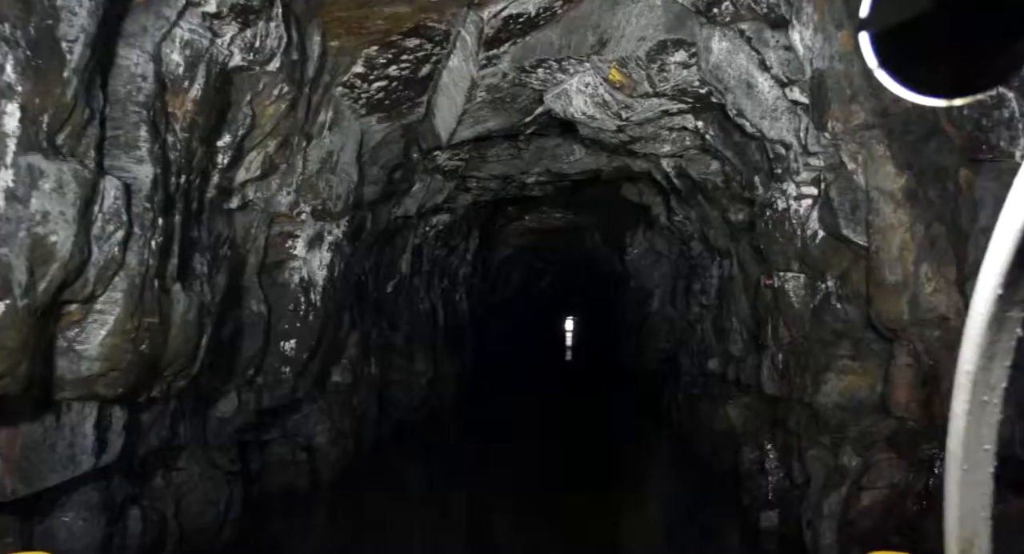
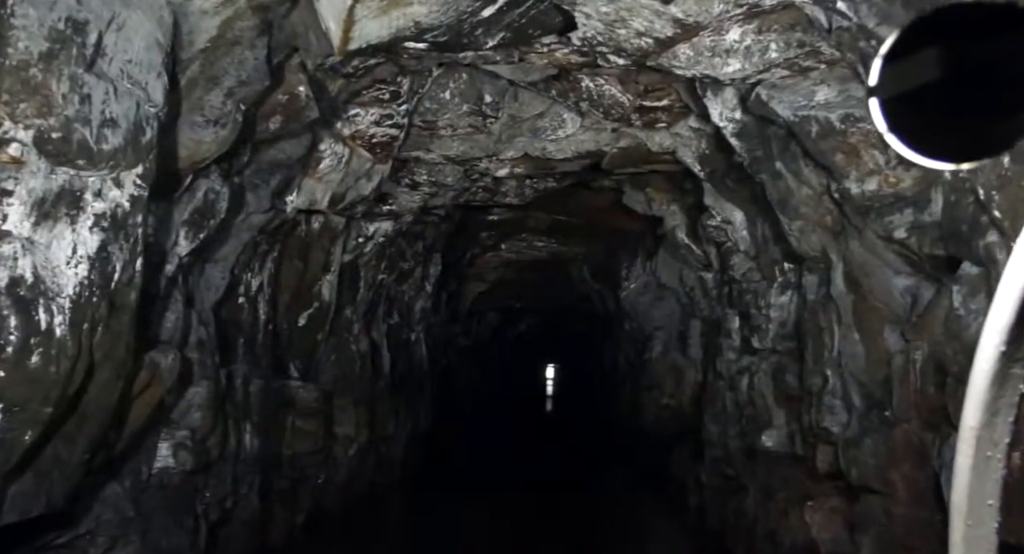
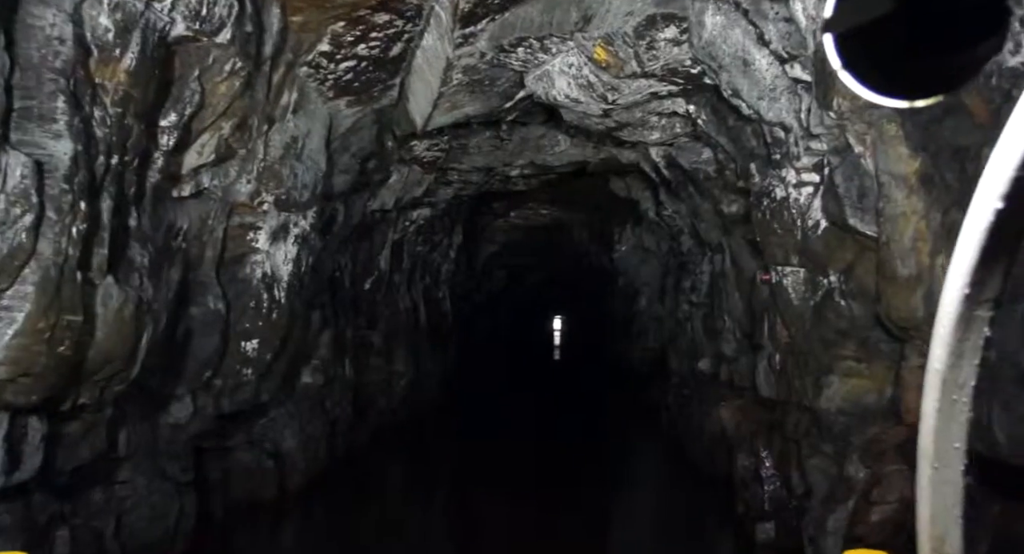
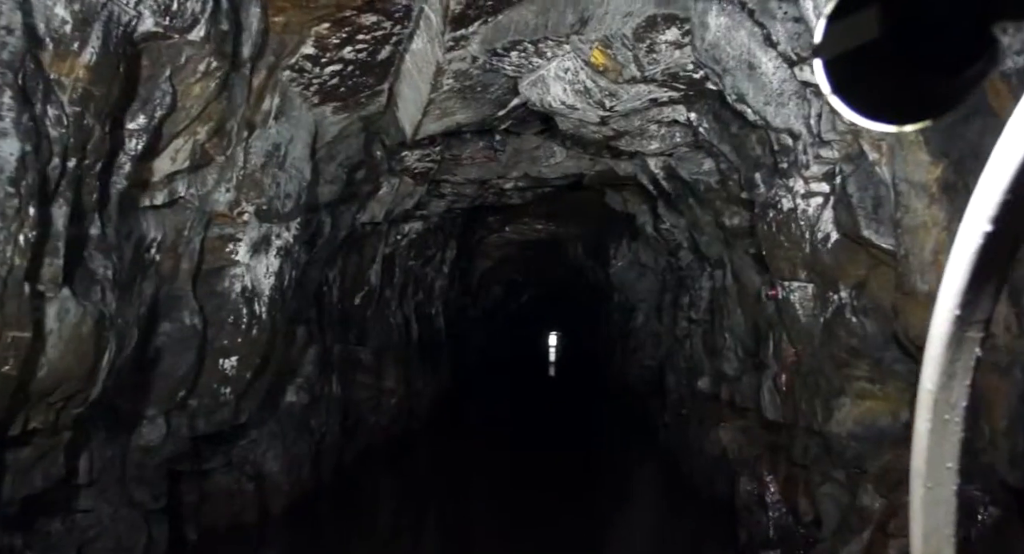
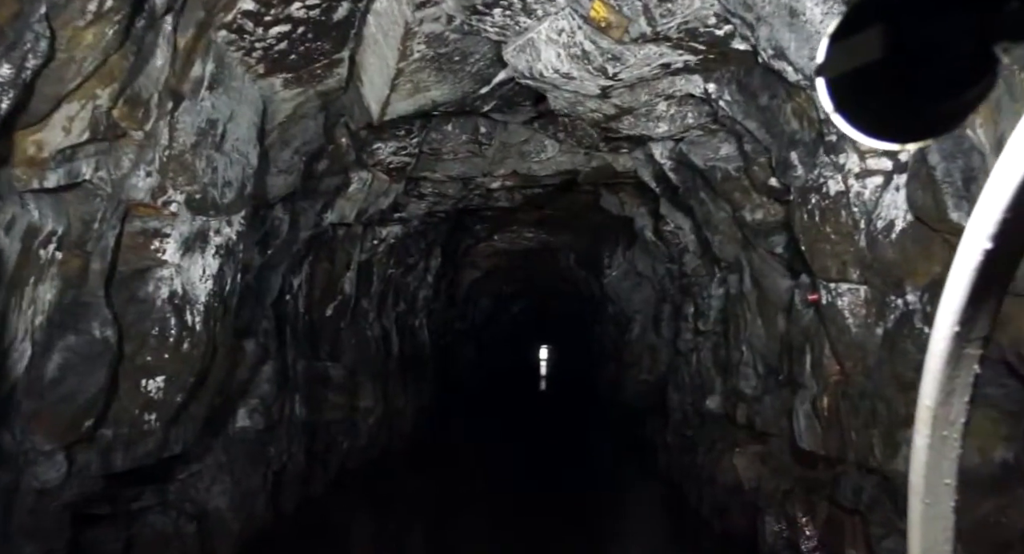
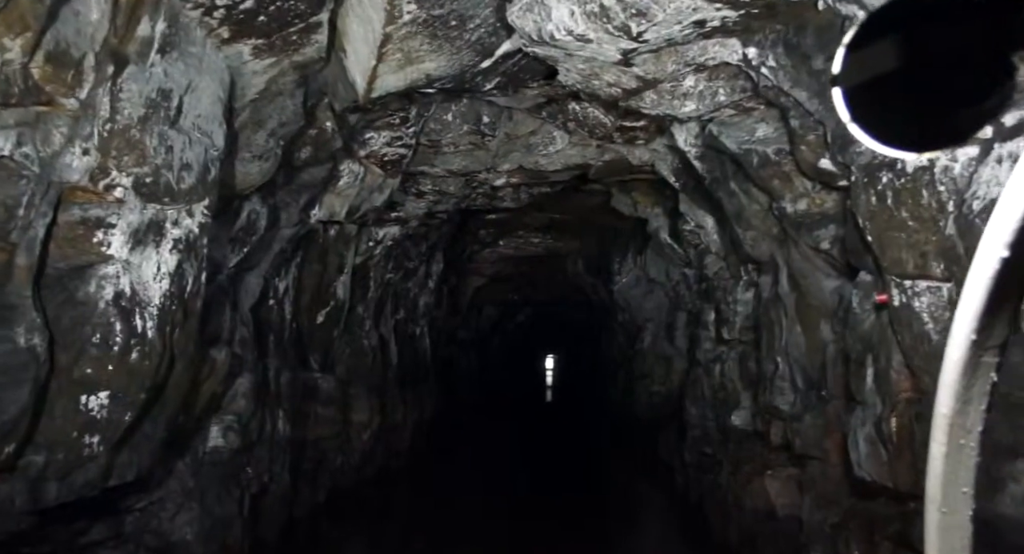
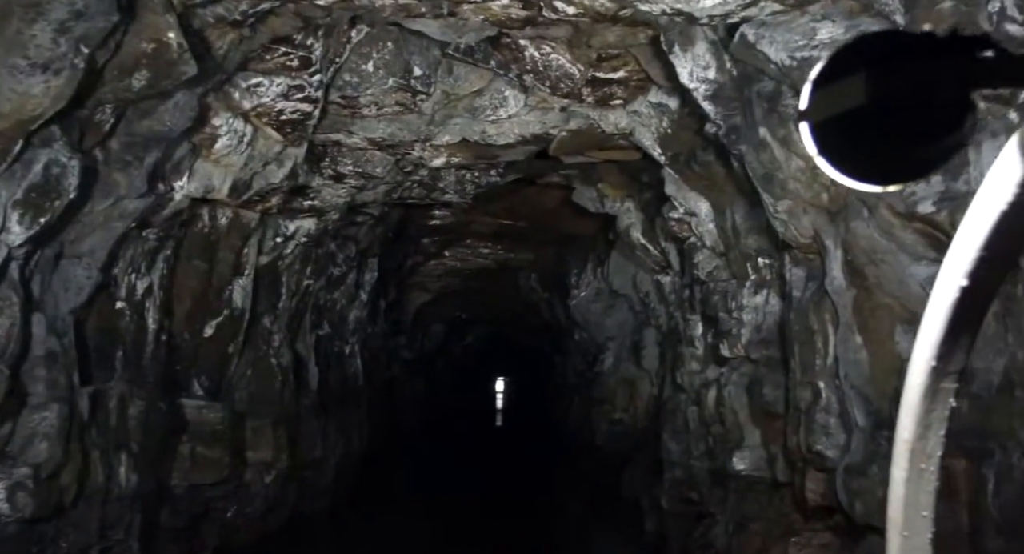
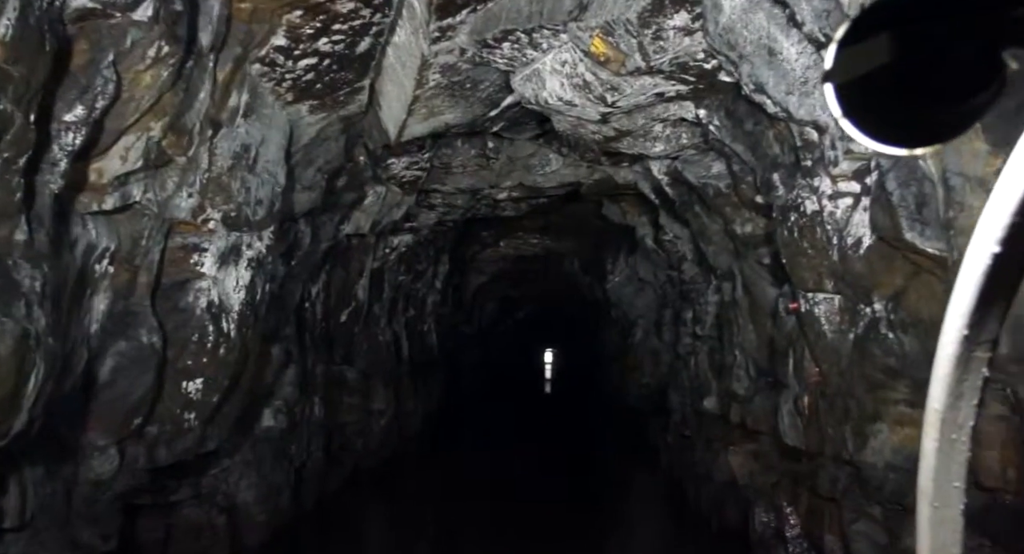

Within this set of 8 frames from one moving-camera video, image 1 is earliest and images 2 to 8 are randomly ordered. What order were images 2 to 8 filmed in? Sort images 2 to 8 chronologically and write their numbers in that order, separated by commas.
3, 4, 8, 5, 6, 2, 7
